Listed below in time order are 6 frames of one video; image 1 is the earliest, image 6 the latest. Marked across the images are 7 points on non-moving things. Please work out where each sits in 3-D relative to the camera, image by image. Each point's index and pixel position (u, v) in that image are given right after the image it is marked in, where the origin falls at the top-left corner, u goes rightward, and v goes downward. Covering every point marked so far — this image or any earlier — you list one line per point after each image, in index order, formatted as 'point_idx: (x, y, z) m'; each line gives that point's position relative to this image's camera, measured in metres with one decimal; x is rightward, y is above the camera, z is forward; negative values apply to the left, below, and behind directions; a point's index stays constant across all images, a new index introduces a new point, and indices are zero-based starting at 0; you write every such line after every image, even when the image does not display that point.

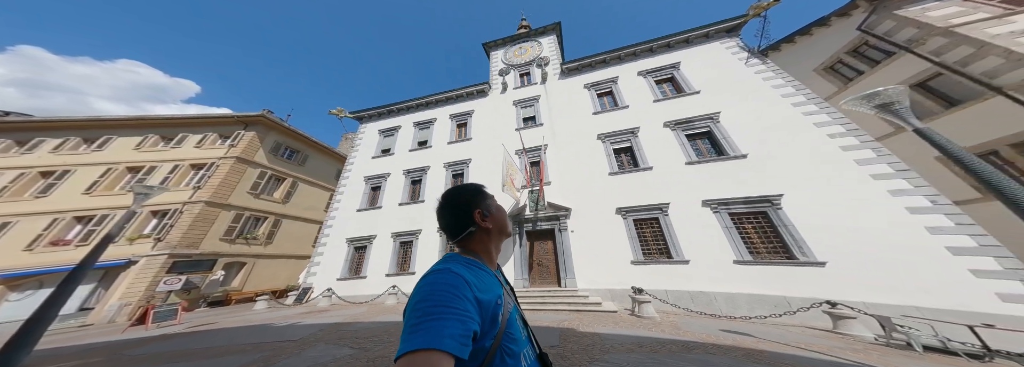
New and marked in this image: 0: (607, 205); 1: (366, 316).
0: (+4.2, -0.8, +9.5) m
1: (-5.6, -4.8, +8.2) m
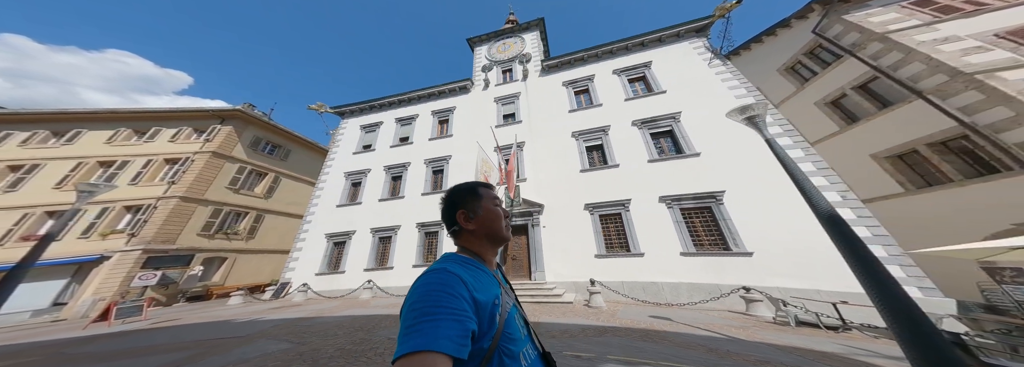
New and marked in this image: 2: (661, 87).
0: (+2.8, -0.7, +10.1) m
1: (-6.9, -4.9, +8.6) m
2: (+8.3, +5.2, +12.4) m
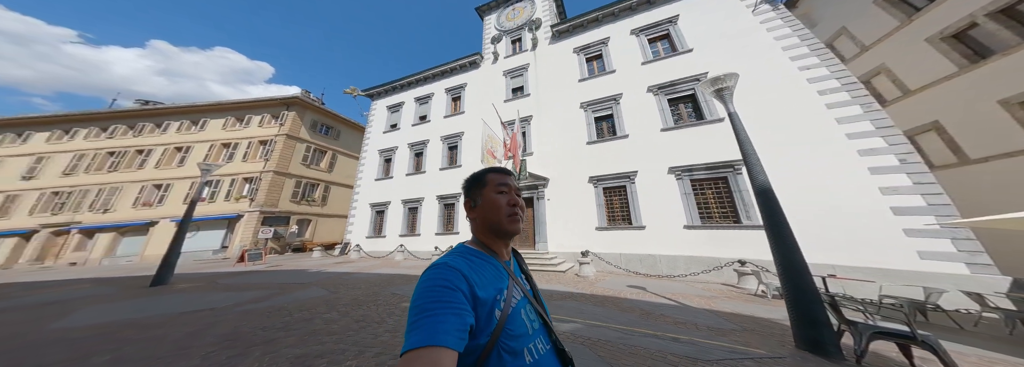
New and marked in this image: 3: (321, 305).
0: (+3.0, +0.5, +10.2) m
1: (-6.7, -4.0, +10.6) m
2: (+8.6, +6.7, +10.9) m
3: (-3.7, -2.4, +4.3) m
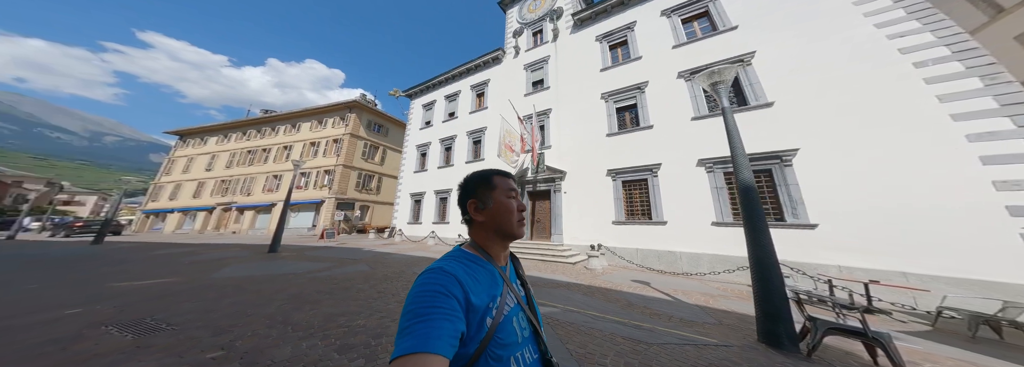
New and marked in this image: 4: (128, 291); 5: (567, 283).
0: (+3.8, +0.8, +10.1) m
1: (-5.7, -3.7, +12.1) m
2: (+9.4, +7.0, +9.7) m
3: (-3.7, -2.3, +5.4) m
4: (-7.5, -2.1, +4.3) m
5: (+1.3, -2.3, +5.1) m
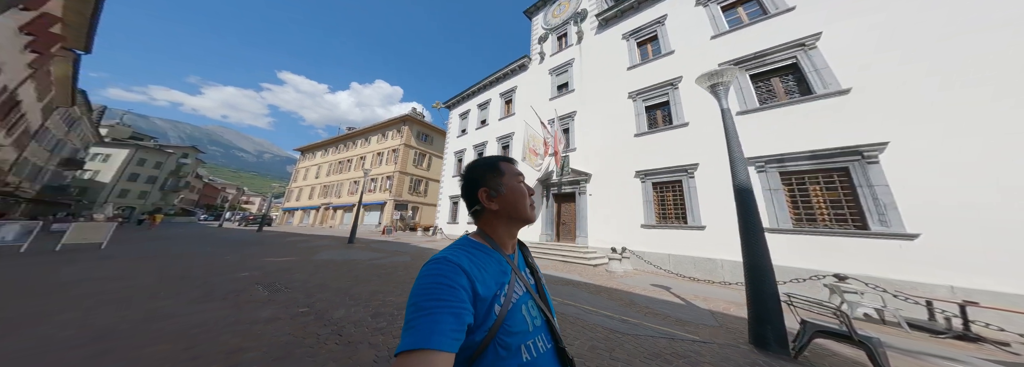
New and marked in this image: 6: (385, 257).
0: (+4.9, +0.7, +9.8) m
1: (-4.0, -3.9, +13.4) m
2: (+10.3, +7.0, +8.5) m
3: (-3.3, -2.4, +6.5) m
4: (-7.1, -2.2, +6.1) m
5: (+1.6, -2.3, +5.3) m
6: (-4.7, -2.8, +8.4) m
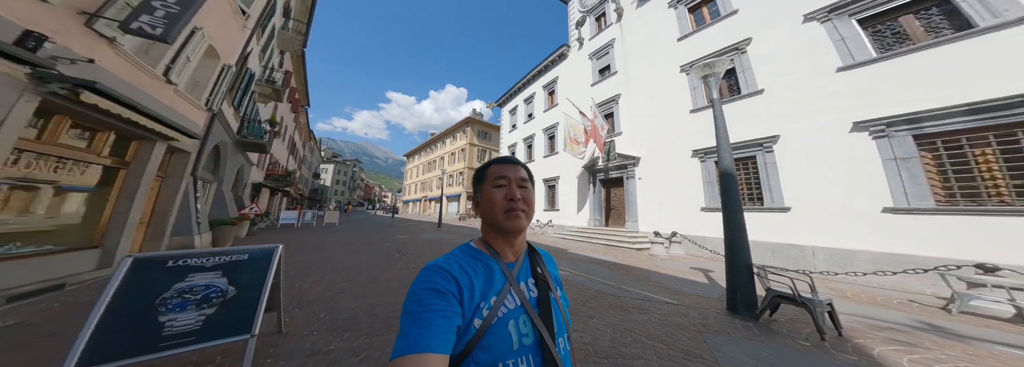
0: (+6.8, +1.5, +9.1) m
1: (-0.3, -3.4, +15.3) m
2: (+11.1, +8.0, +5.9) m
3: (-1.7, -2.3, +8.4) m
4: (-5.5, -2.4, +9.2) m
5: (+2.6, -2.0, +5.9) m
6: (-2.5, -2.6, +10.7) m
